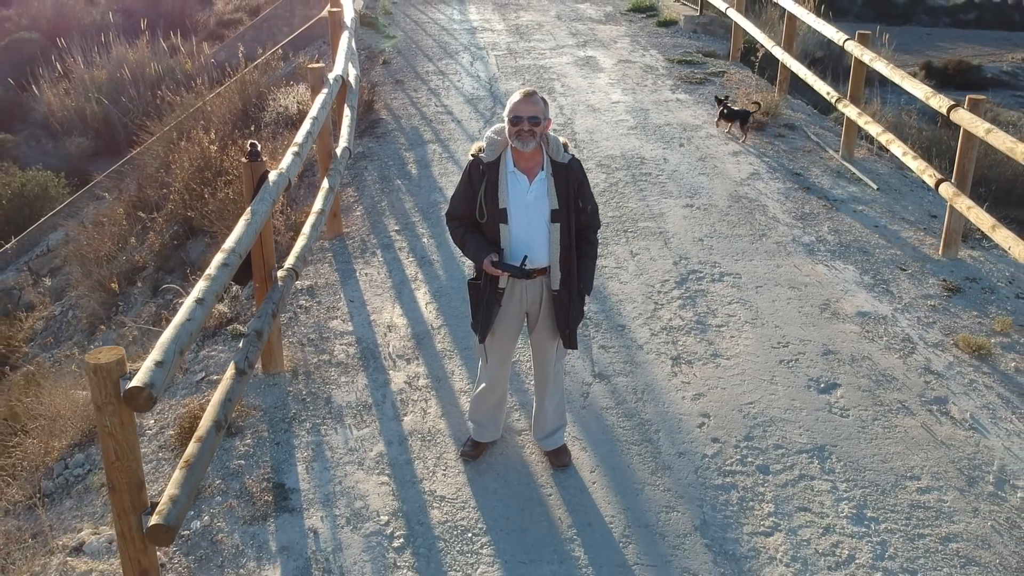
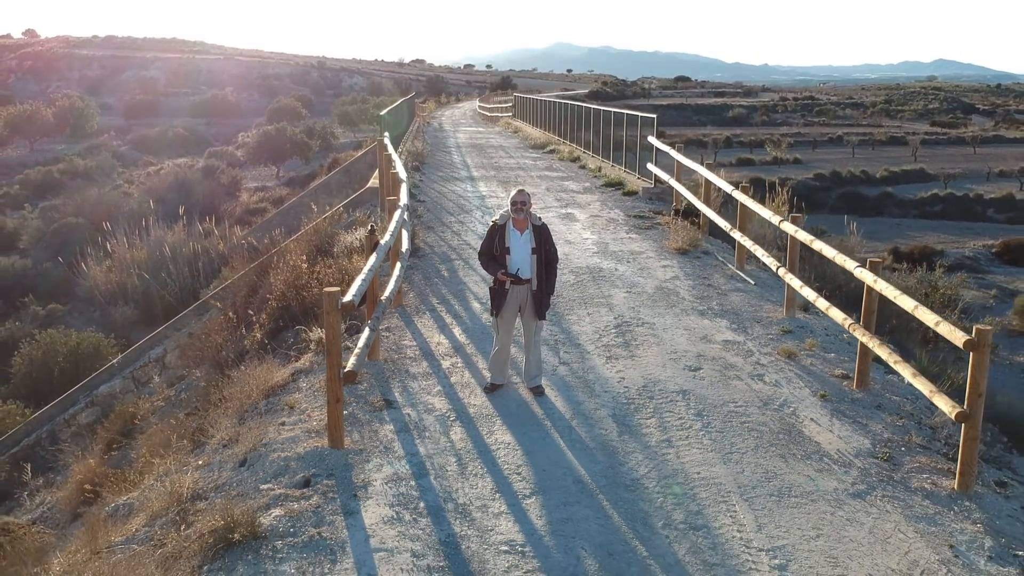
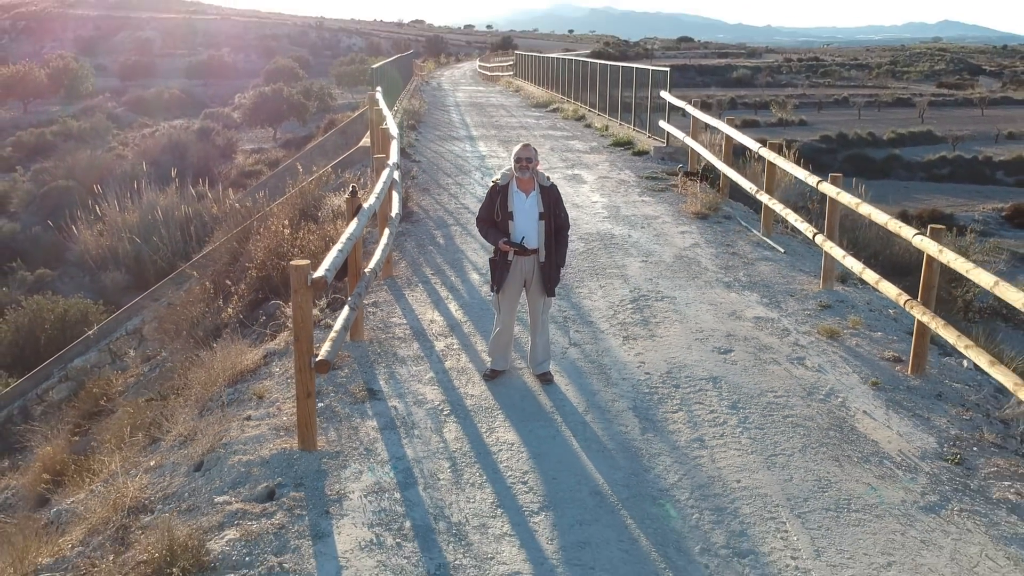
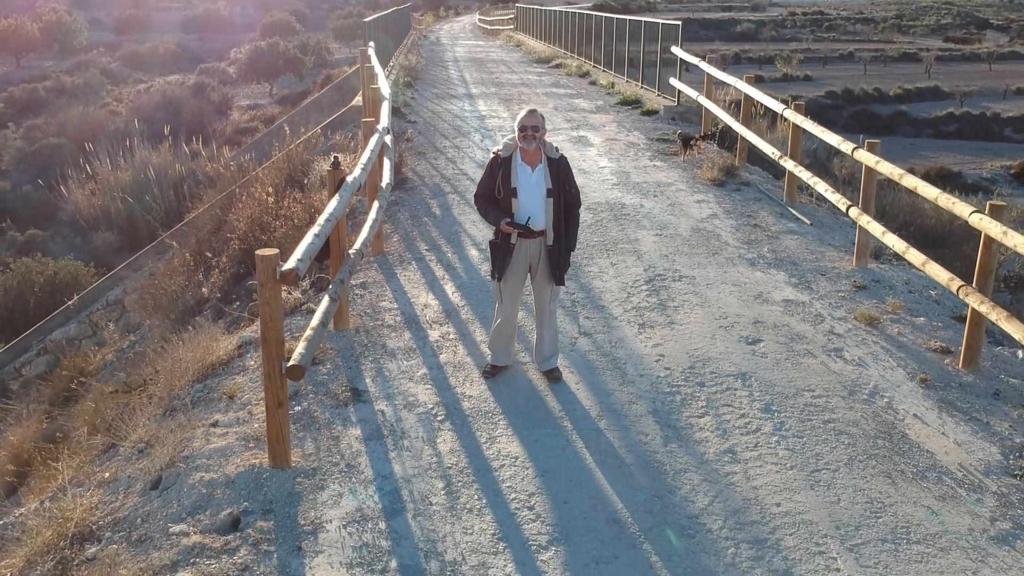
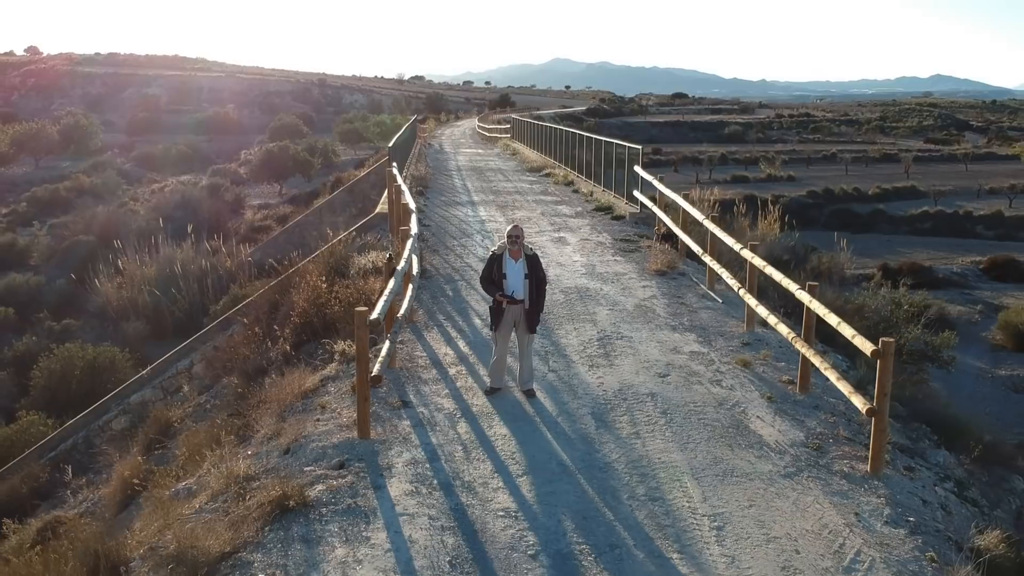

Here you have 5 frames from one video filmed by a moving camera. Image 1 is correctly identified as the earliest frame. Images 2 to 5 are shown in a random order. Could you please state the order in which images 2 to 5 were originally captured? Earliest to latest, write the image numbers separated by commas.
4, 3, 2, 5
